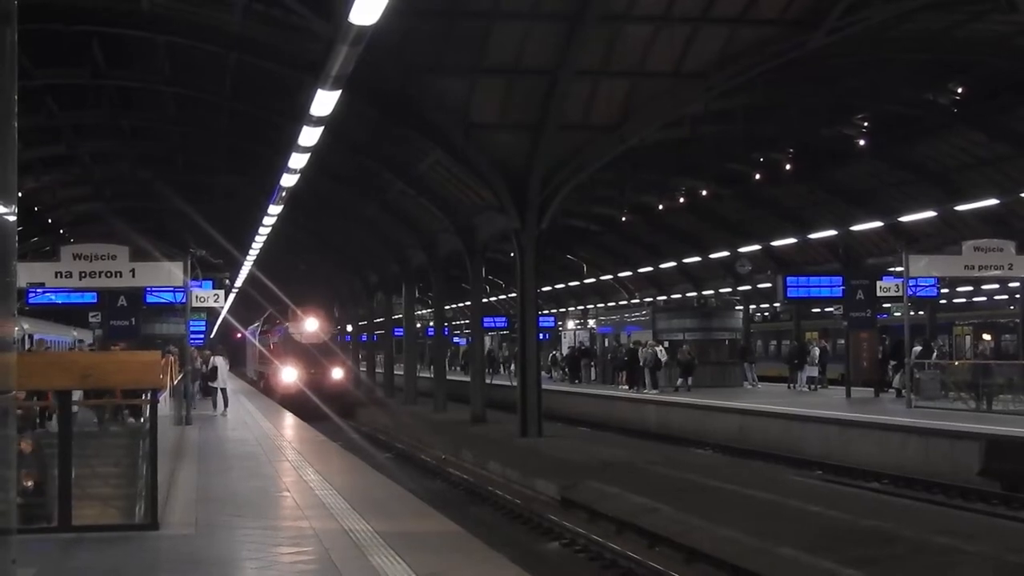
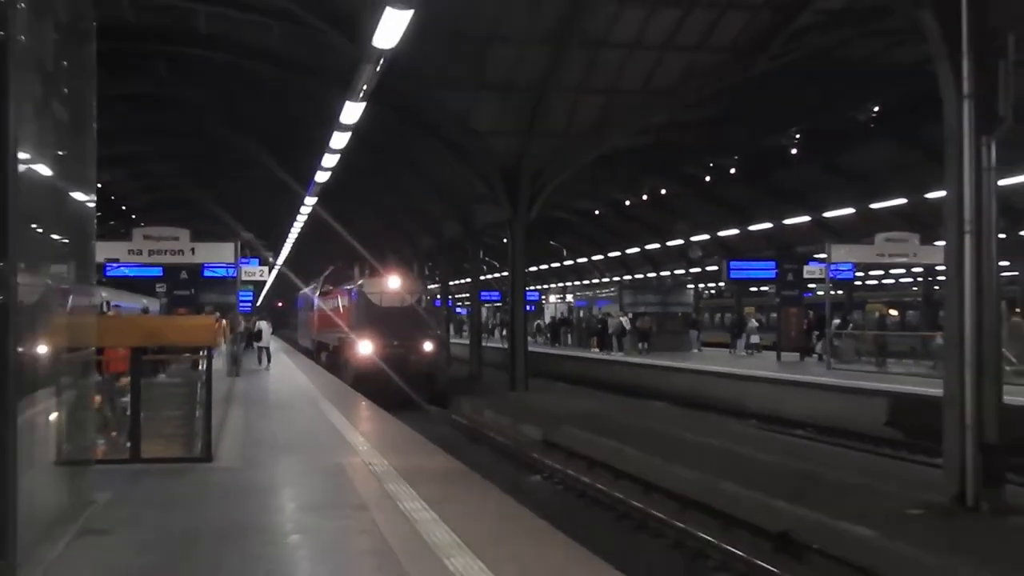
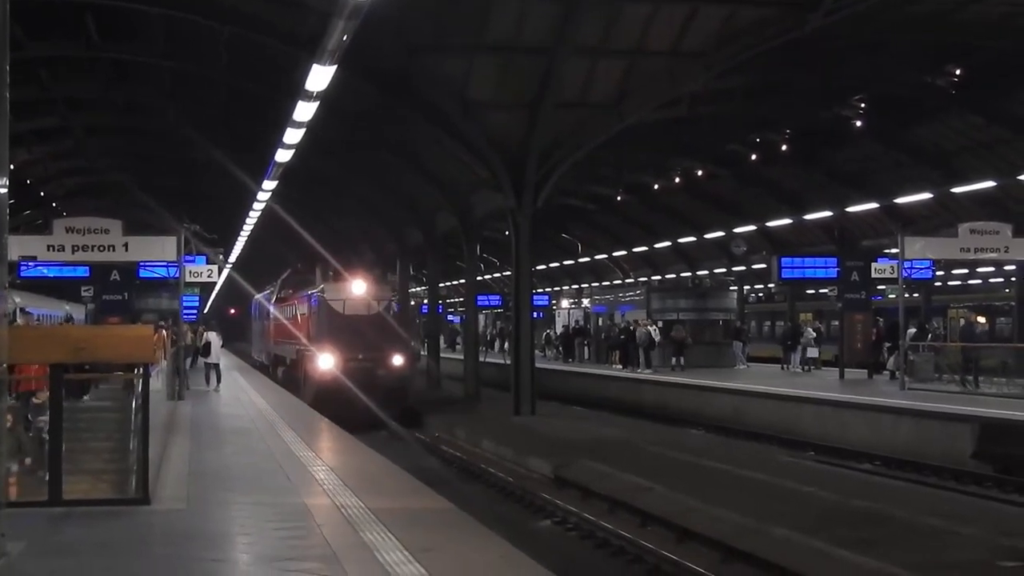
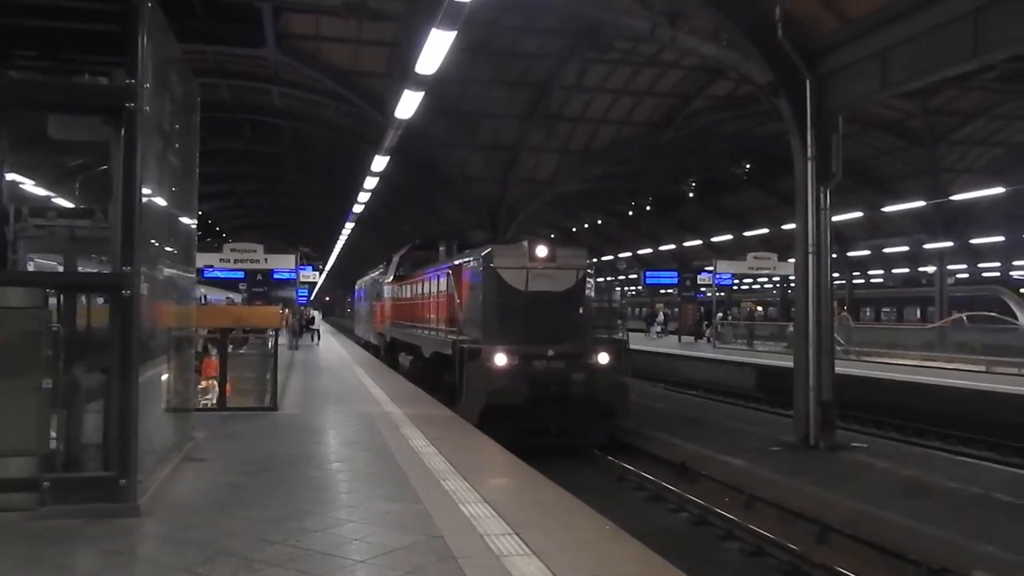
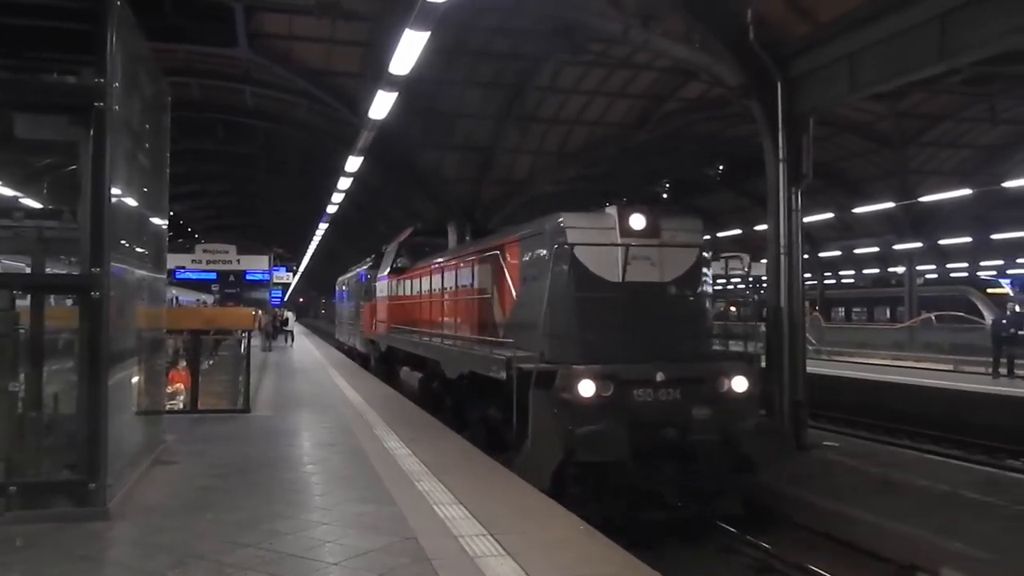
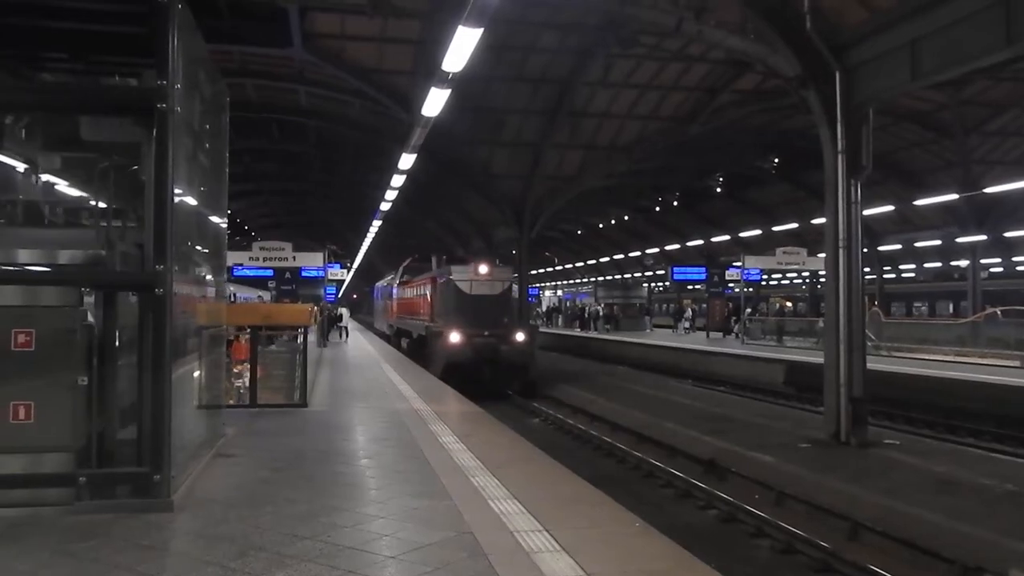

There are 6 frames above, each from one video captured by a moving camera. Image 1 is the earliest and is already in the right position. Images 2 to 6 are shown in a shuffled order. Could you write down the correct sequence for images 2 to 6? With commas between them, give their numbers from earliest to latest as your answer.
3, 2, 6, 4, 5
